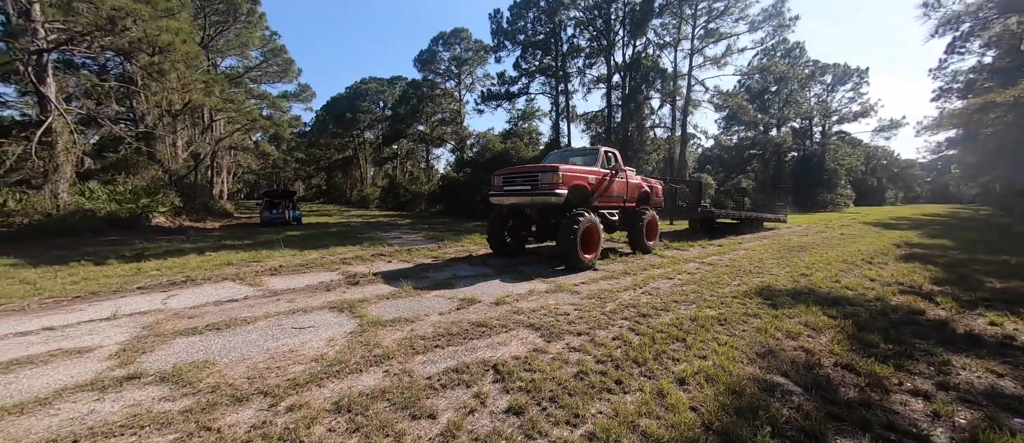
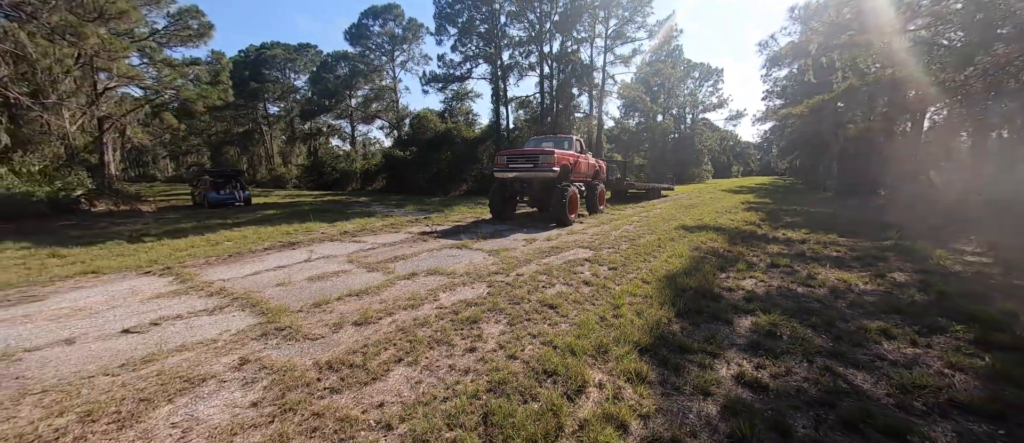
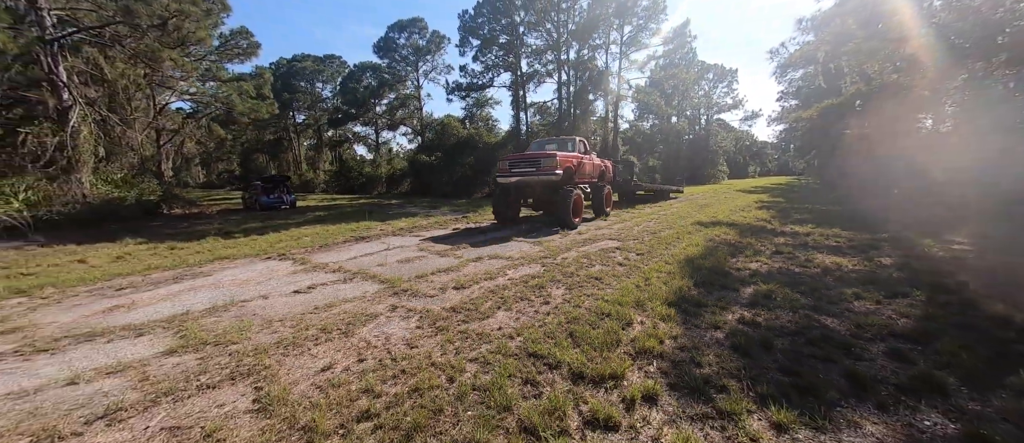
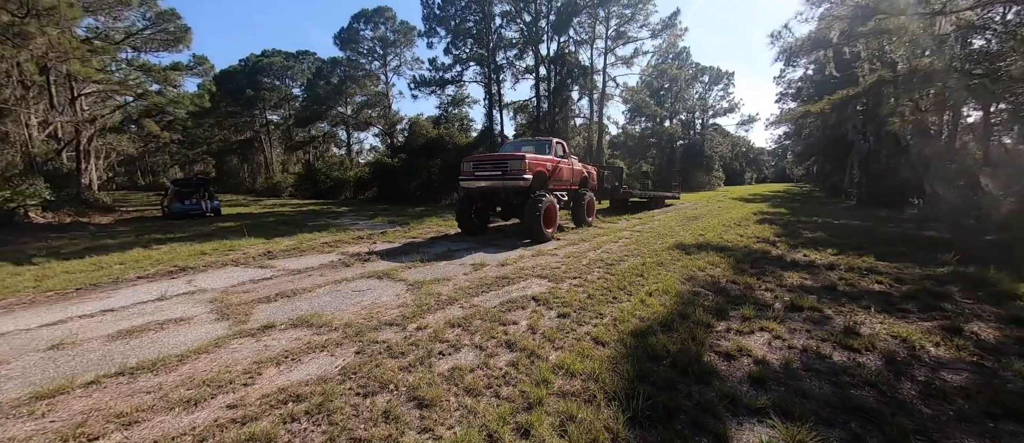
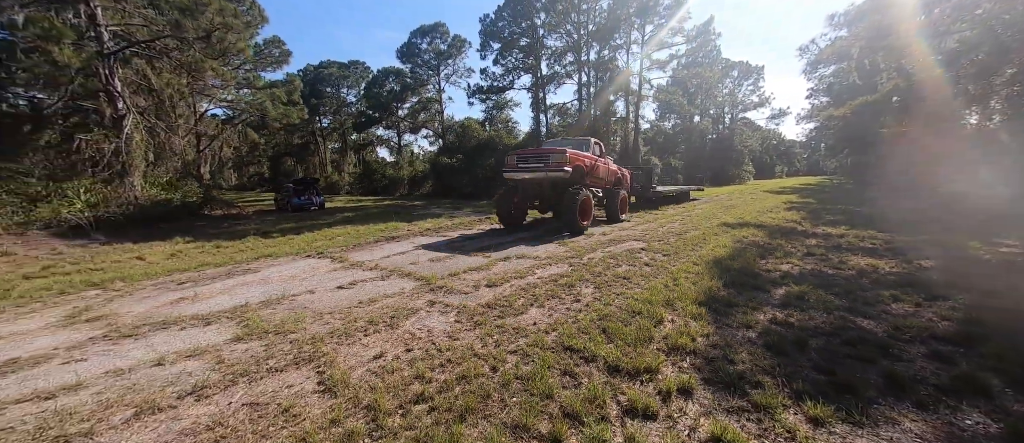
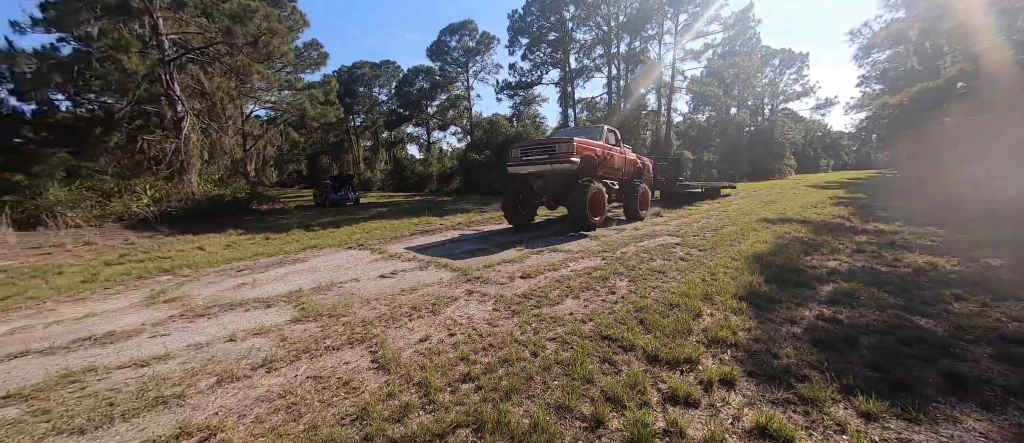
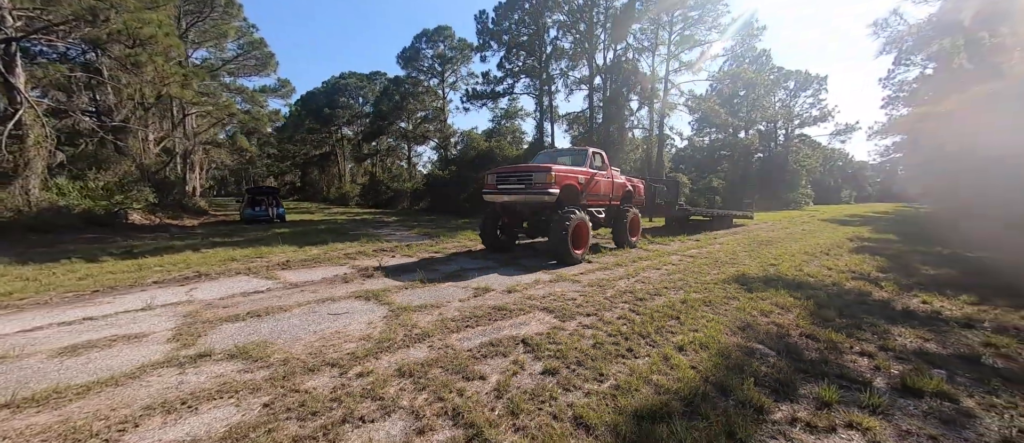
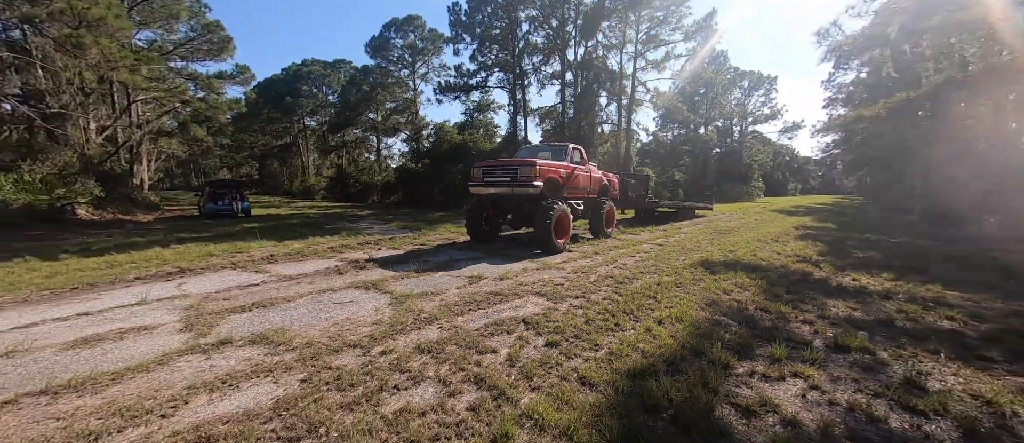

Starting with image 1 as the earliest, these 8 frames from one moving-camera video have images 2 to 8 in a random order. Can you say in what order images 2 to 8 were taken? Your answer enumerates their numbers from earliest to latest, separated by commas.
7, 8, 4, 2, 3, 5, 6
